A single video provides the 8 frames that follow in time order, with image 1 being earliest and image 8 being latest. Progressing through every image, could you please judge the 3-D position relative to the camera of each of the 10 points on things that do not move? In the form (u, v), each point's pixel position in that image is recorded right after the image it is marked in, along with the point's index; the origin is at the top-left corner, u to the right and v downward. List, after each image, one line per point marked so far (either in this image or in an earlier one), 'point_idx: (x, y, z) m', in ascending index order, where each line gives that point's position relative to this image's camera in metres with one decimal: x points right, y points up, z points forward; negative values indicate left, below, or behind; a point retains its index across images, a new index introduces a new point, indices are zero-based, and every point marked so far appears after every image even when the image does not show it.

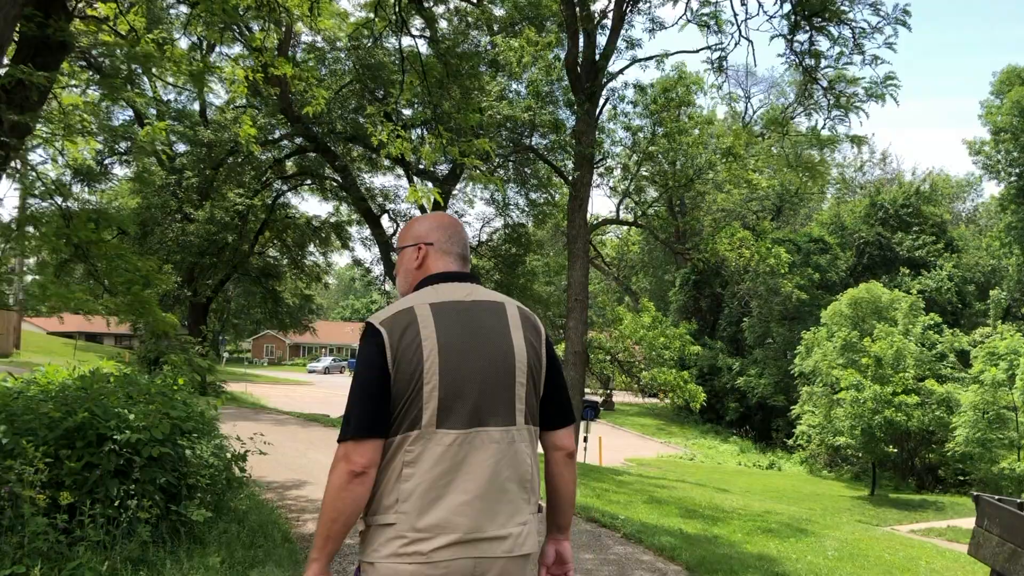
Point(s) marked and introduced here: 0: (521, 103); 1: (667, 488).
0: (+0.2, +3.8, +16.0) m
1: (+2.2, -2.9, +11.3) m
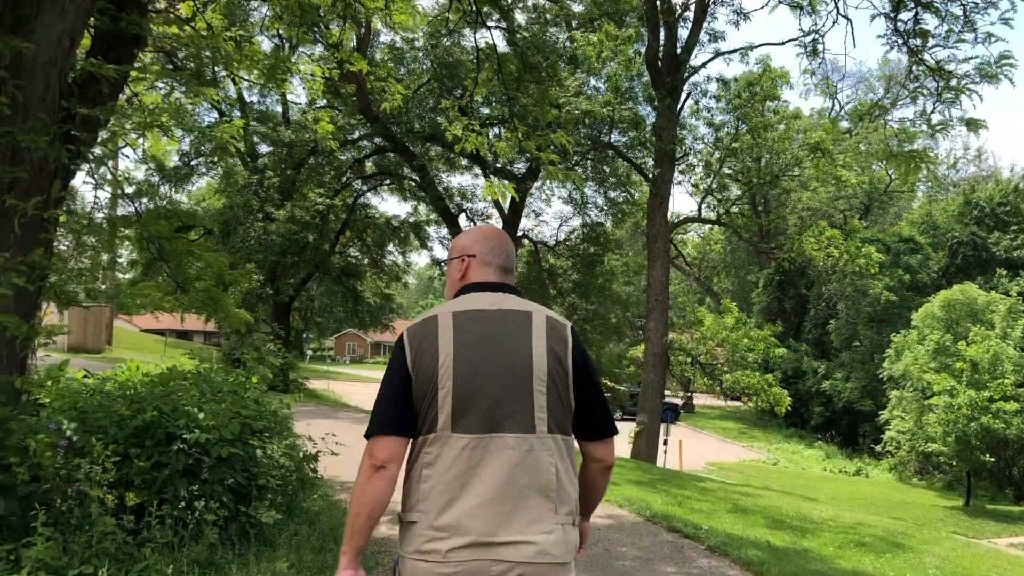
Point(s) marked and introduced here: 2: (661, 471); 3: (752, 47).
0: (+1.8, +3.8, +15.7) m
1: (+3.3, -2.9, +10.8) m
2: (+2.3, -2.9, +12.3) m
3: (+4.9, +4.9, +16.0) m
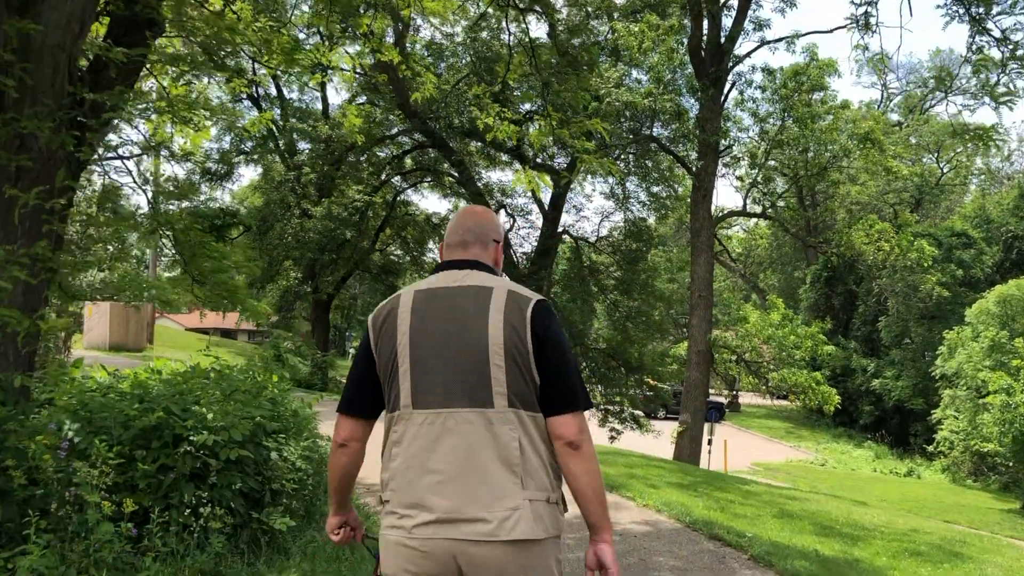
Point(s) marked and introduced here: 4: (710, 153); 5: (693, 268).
0: (+2.5, +3.9, +15.3) m
1: (+3.8, -2.8, +10.4) m
2: (+2.9, -2.8, +12.0) m
3: (+5.7, +5.0, +15.5) m
4: (+4.2, +2.9, +16.6) m
5: (+4.0, +0.4, +17.3) m
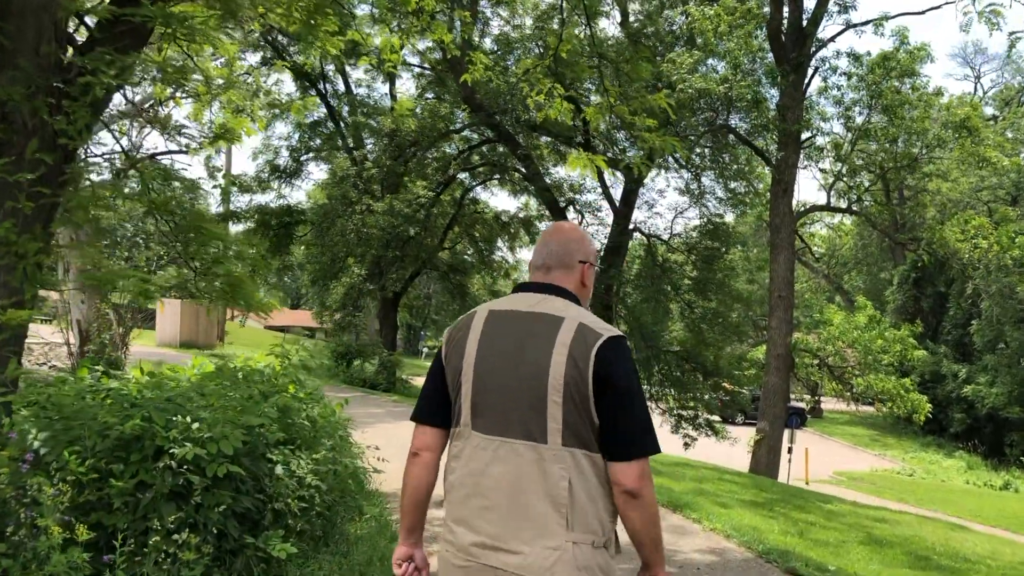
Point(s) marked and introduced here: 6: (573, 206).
0: (+3.8, +3.9, +14.5) m
1: (+4.6, -2.8, +9.5) m
2: (+3.8, -2.8, +11.2) m
3: (+6.9, +5.0, +14.4) m
4: (+5.5, +2.9, +15.6) m
5: (+5.4, +0.5, +16.3) m
6: (+1.3, +1.8, +17.1) m
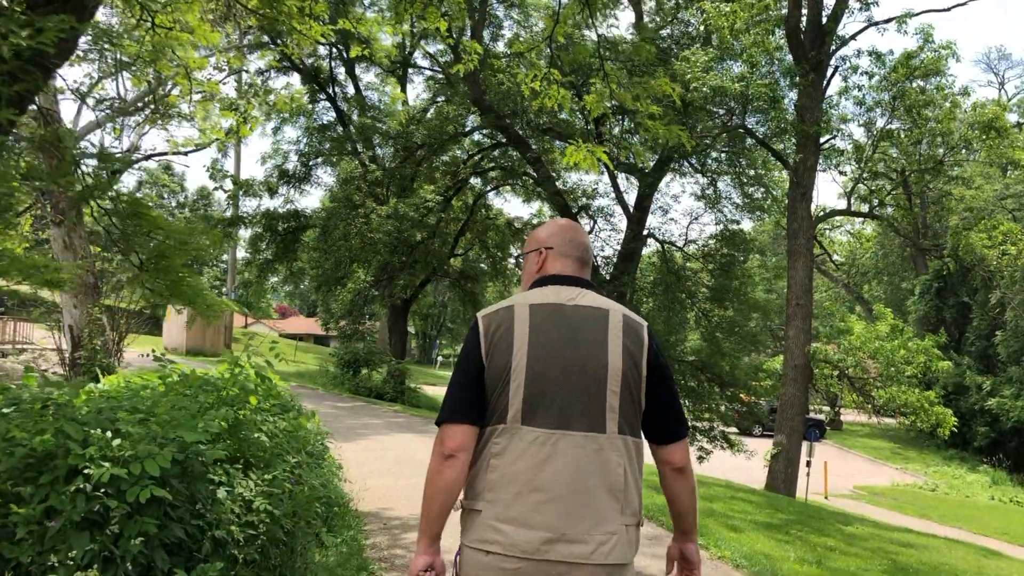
0: (+4.0, +3.8, +14.1) m
1: (+4.6, -2.9, +9.0) m
2: (+3.9, -2.9, +10.7) m
3: (+7.1, +4.8, +13.9) m
4: (+5.7, +2.7, +15.2) m
5: (+5.6, +0.3, +15.9) m
6: (+1.5, +1.6, +16.8) m
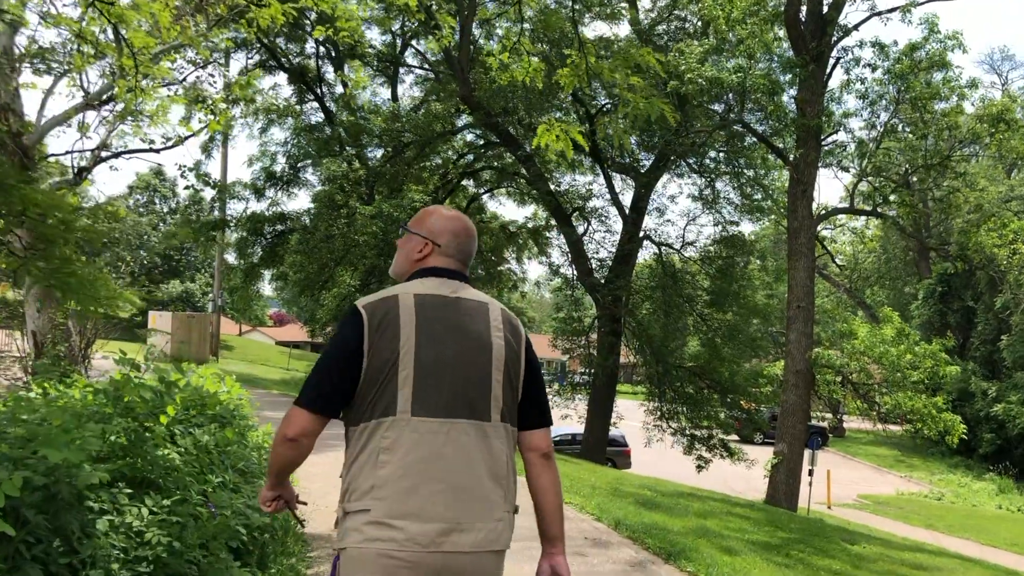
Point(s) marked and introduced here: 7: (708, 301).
0: (+3.8, +3.7, +13.7) m
1: (+4.5, -2.9, +8.6) m
2: (+3.7, -3.0, +10.2) m
3: (+7.0, +4.8, +13.5) m
4: (+5.6, +2.7, +14.7) m
5: (+5.5, +0.2, +15.4) m
6: (+1.4, +1.6, +16.3) m
7: (+4.2, -0.2, +16.7) m
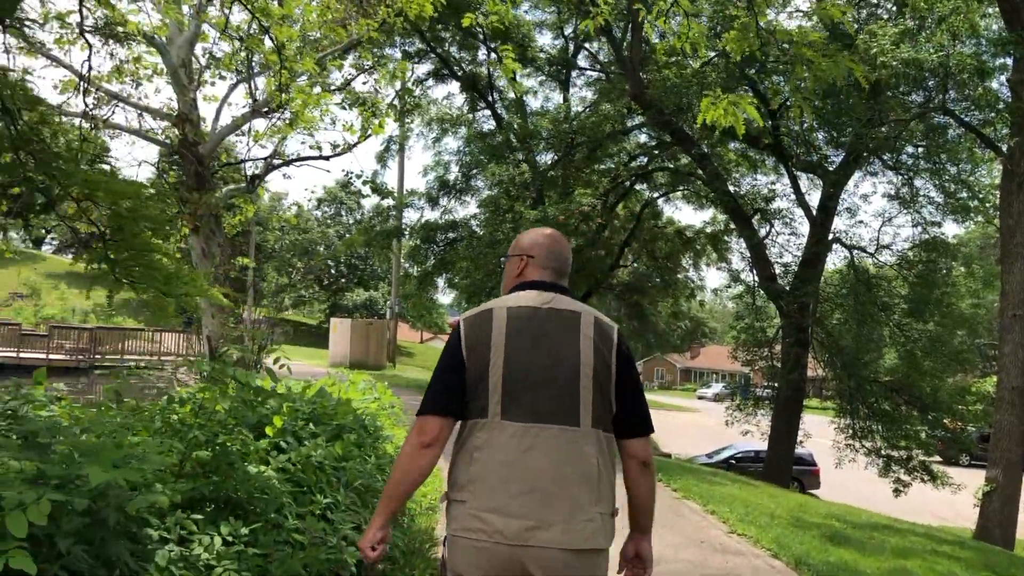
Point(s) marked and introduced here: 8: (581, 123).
0: (+6.6, +3.6, +12.3) m
1: (+6.1, -3.0, +7.0) m
2: (+5.7, -3.0, +8.8) m
3: (+9.6, +4.7, +11.4) m
4: (+8.5, +2.6, +12.9) m
5: (+8.6, +0.1, +13.5) m
6: (+4.8, +1.4, +15.3) m
7: (+7.6, -0.4, +15.1) m
8: (+1.3, +3.0, +14.7) m
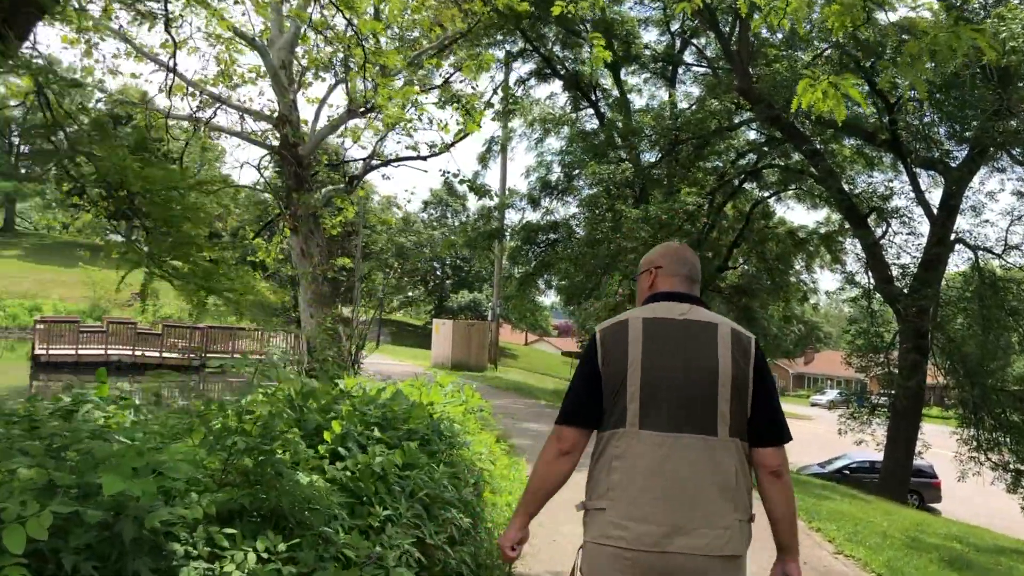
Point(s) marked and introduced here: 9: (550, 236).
0: (+8.1, +3.5, +11.3) m
1: (+6.9, -3.0, +6.2) m
2: (+6.8, -3.1, +8.0) m
3: (+11.0, +4.6, +10.0) m
4: (+10.1, +2.5, +11.6) m
5: (+10.2, 0.0, +12.3) m
6: (+6.7, +1.4, +14.6) m
7: (+9.4, -0.4, +14.0) m
8: (+3.2, +3.0, +14.4) m
9: (+0.8, +1.1, +16.6) m
